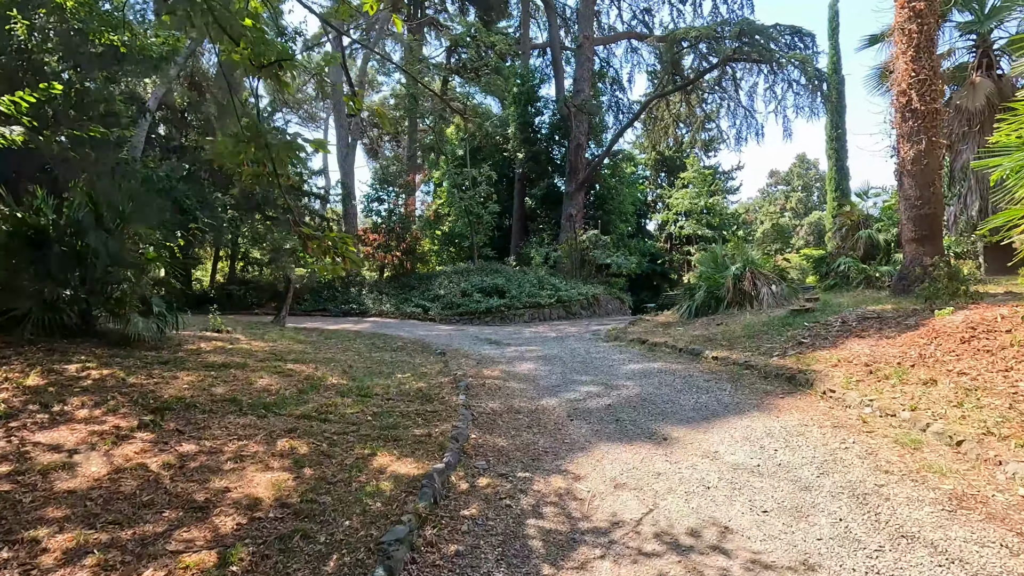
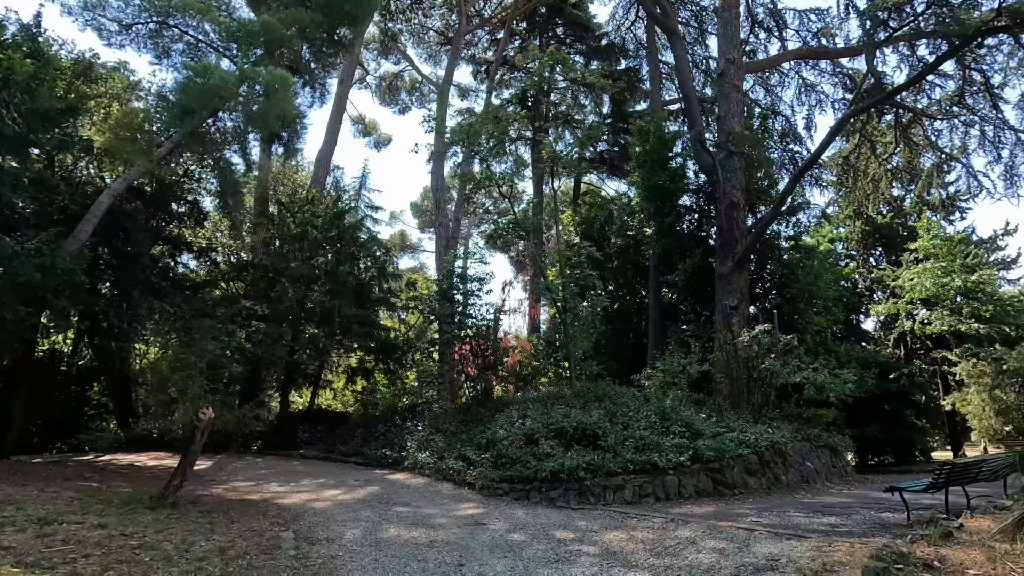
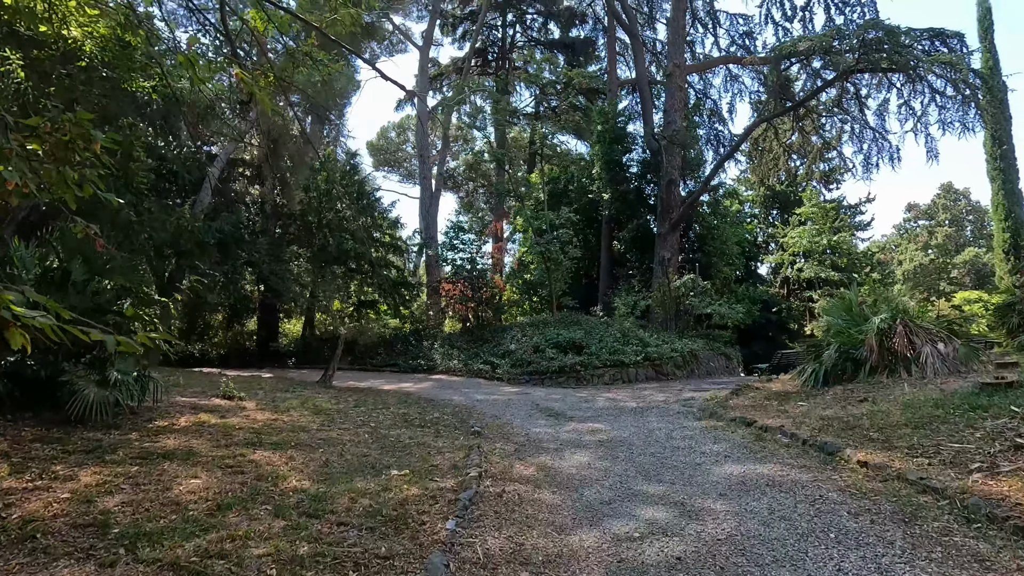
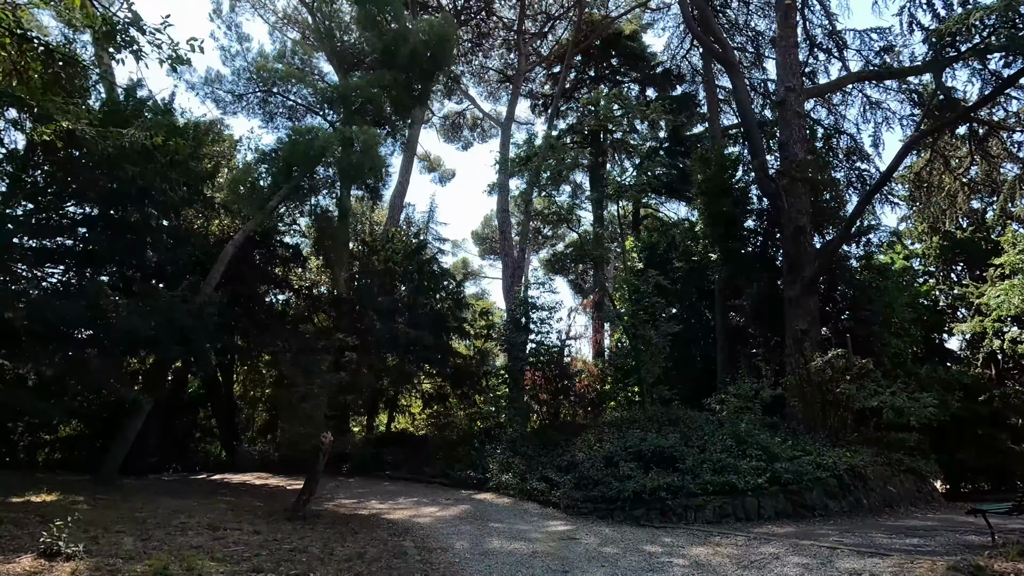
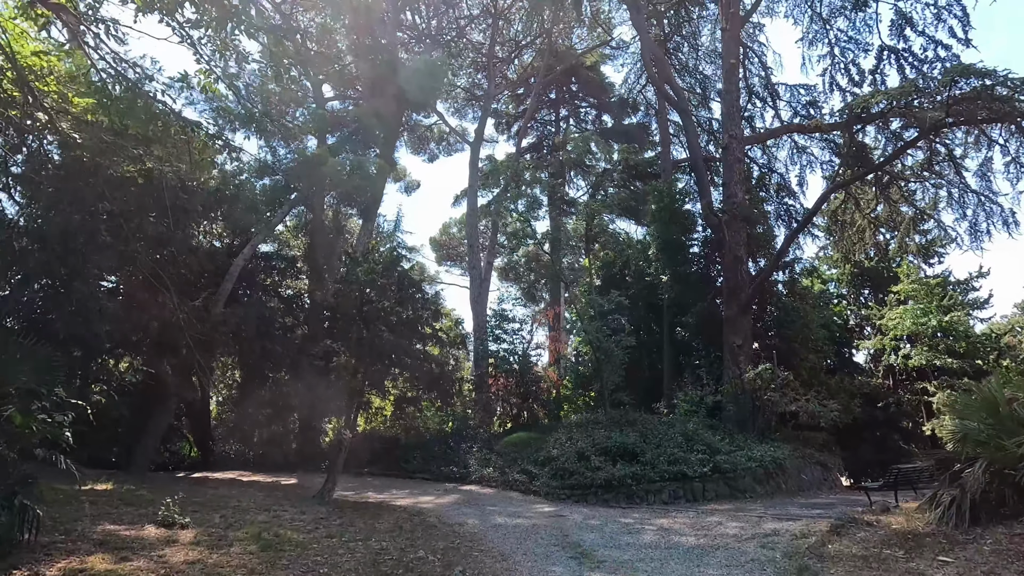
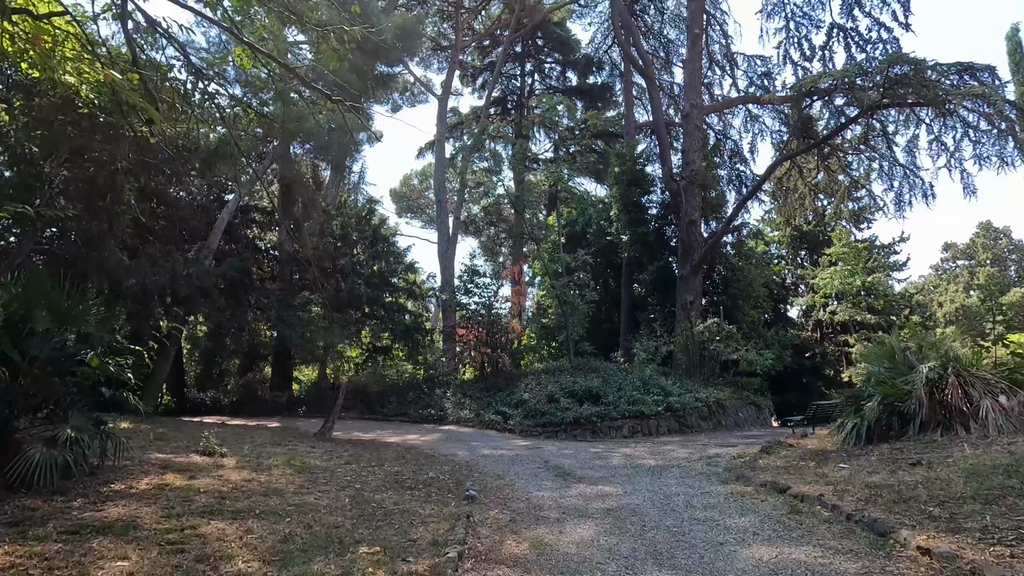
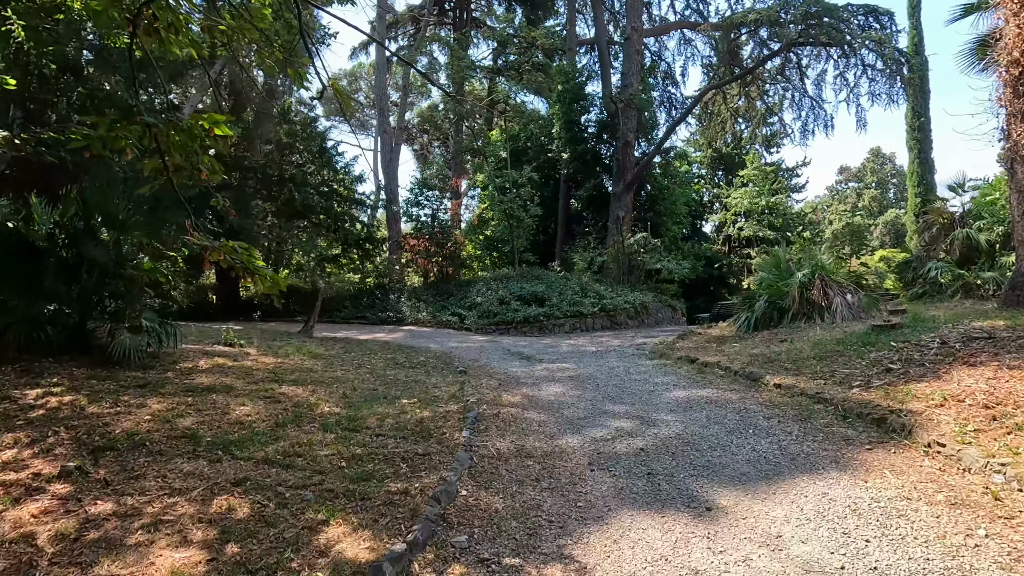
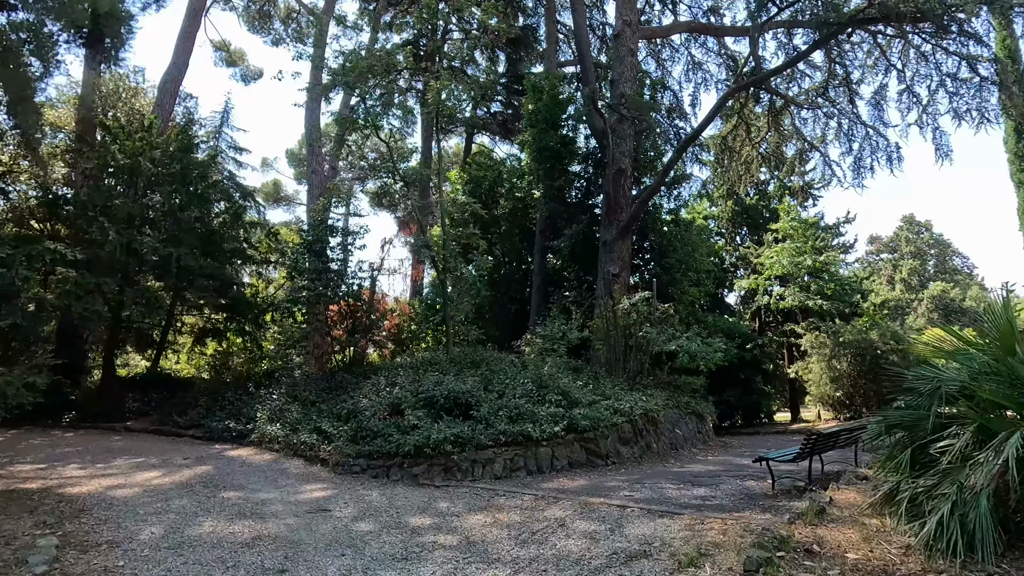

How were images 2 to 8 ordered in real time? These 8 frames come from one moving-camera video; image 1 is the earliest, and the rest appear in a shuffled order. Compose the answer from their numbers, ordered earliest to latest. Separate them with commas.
7, 3, 6, 5, 4, 2, 8
